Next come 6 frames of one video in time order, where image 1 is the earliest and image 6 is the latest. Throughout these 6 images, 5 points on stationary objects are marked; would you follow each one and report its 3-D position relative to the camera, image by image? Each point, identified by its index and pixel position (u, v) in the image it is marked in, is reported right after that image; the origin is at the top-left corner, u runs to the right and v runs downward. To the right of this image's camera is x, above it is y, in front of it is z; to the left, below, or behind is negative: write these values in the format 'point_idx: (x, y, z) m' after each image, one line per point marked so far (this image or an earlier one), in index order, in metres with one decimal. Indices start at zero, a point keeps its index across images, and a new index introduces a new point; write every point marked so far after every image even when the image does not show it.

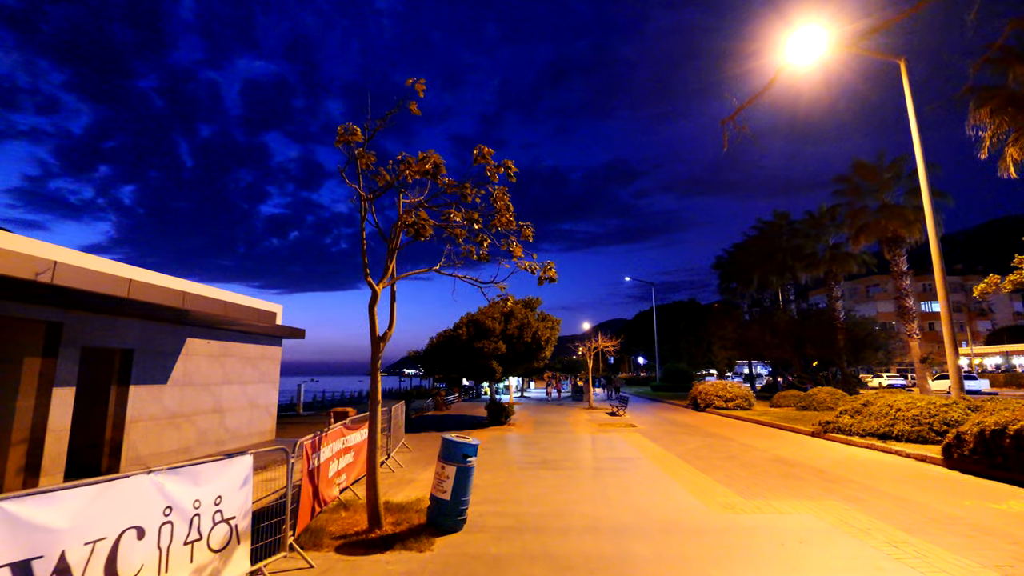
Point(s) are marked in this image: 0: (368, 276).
0: (-2.0, +0.2, +7.1) m
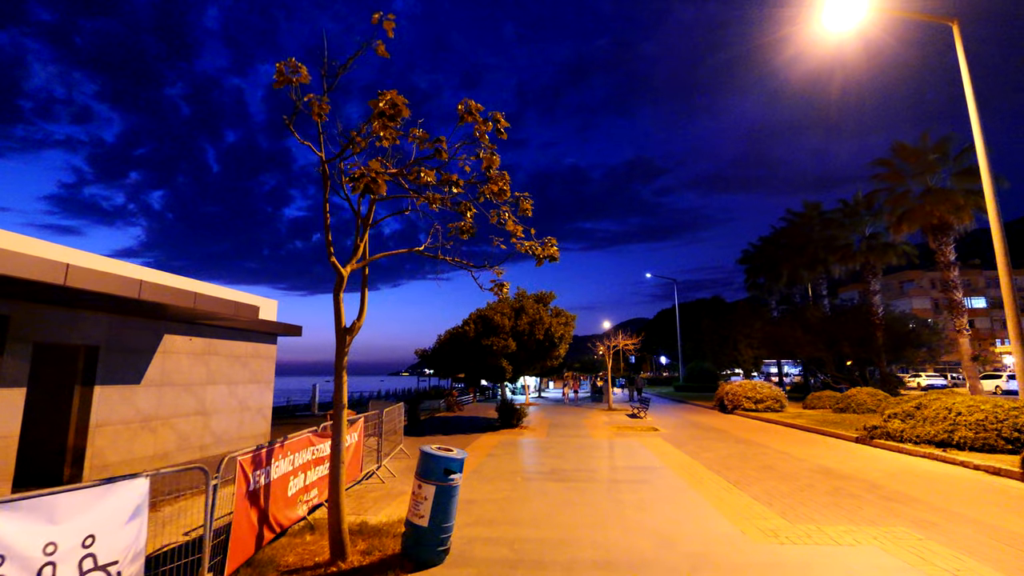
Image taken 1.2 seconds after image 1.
0: (-2.1, +0.4, +5.9) m
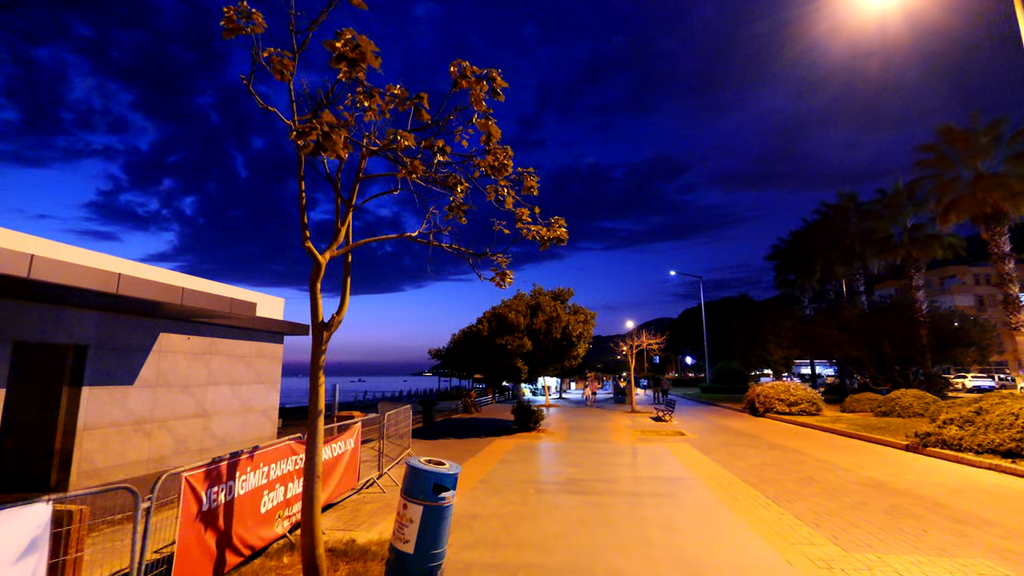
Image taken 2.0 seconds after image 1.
0: (-2.0, +0.5, +5.2) m
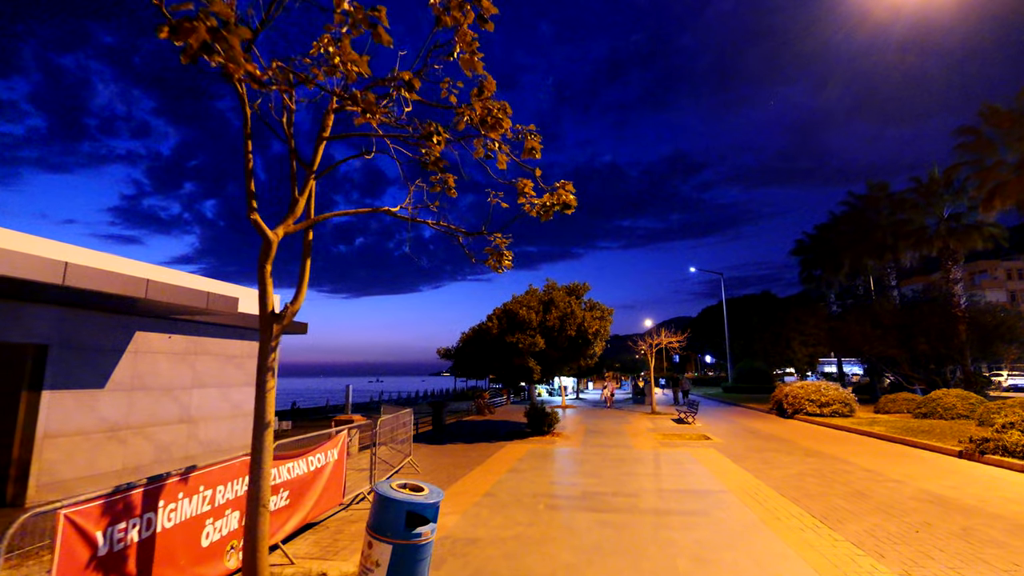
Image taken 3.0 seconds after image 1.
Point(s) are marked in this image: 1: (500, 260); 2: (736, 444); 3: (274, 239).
0: (-2.1, +0.6, +4.3) m
1: (-0.1, +0.3, +5.3) m
2: (+5.8, -4.1, +13.8) m
3: (-1.9, +0.4, +4.3) m
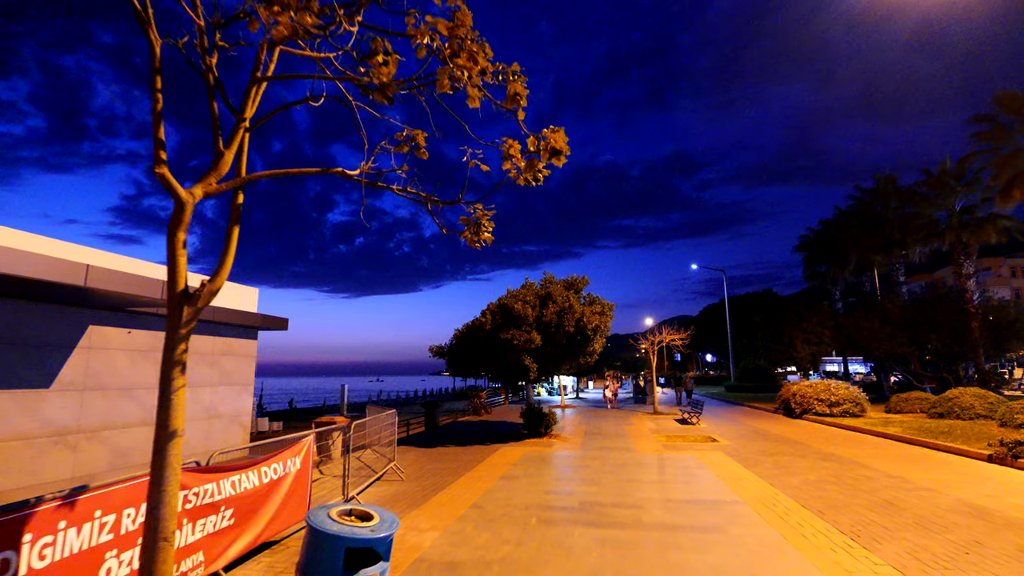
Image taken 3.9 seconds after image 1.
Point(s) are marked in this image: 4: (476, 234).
0: (-2.2, +0.8, +3.4) m
1: (-0.3, +0.5, +4.5) m
2: (+5.7, -3.9, +12.9) m
3: (-2.1, +0.6, +3.4) m
4: (-0.3, +0.5, +4.5) m
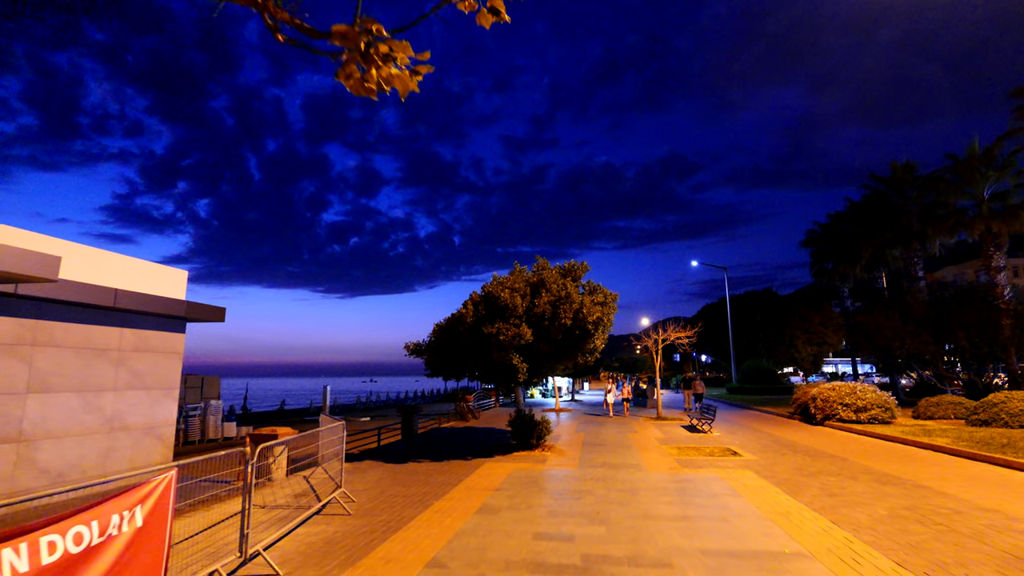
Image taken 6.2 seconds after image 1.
0: (-2.4, +1.2, +1.1) m
1: (-0.5, +0.8, +2.2) m
2: (+5.4, -3.6, +10.7) m
3: (-2.3, +0.9, +1.2) m
4: (-0.5, +0.8, +2.2) m
